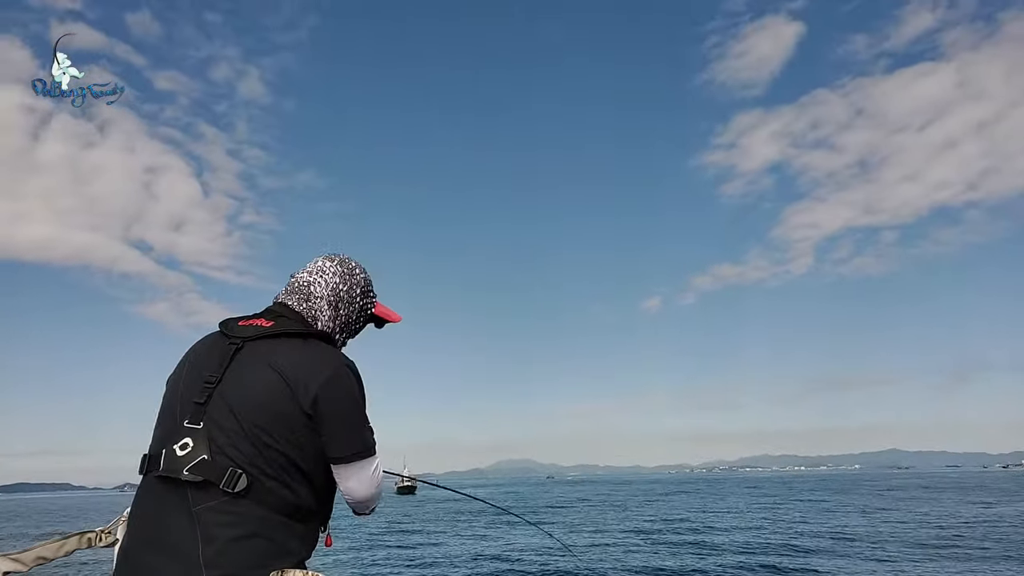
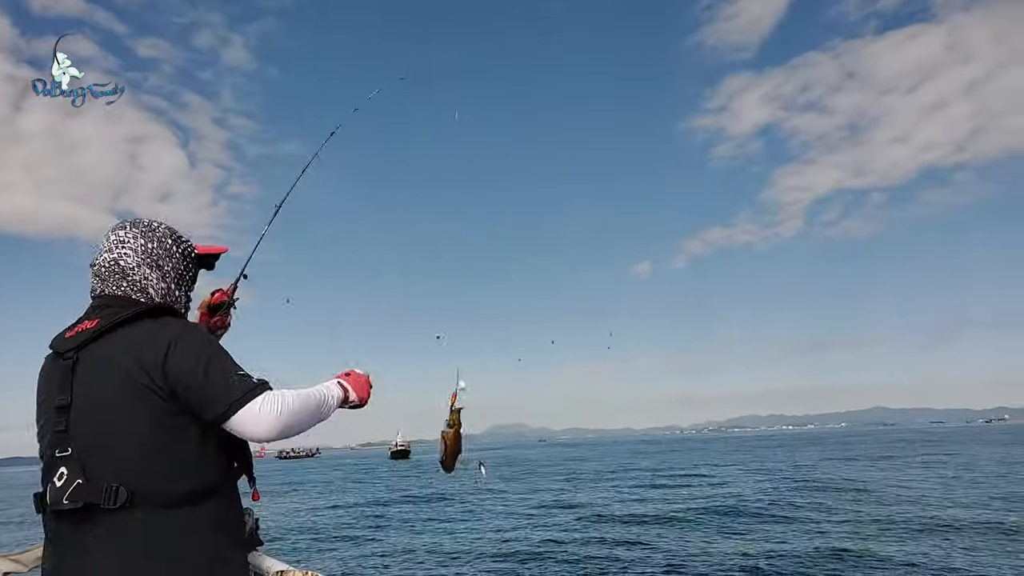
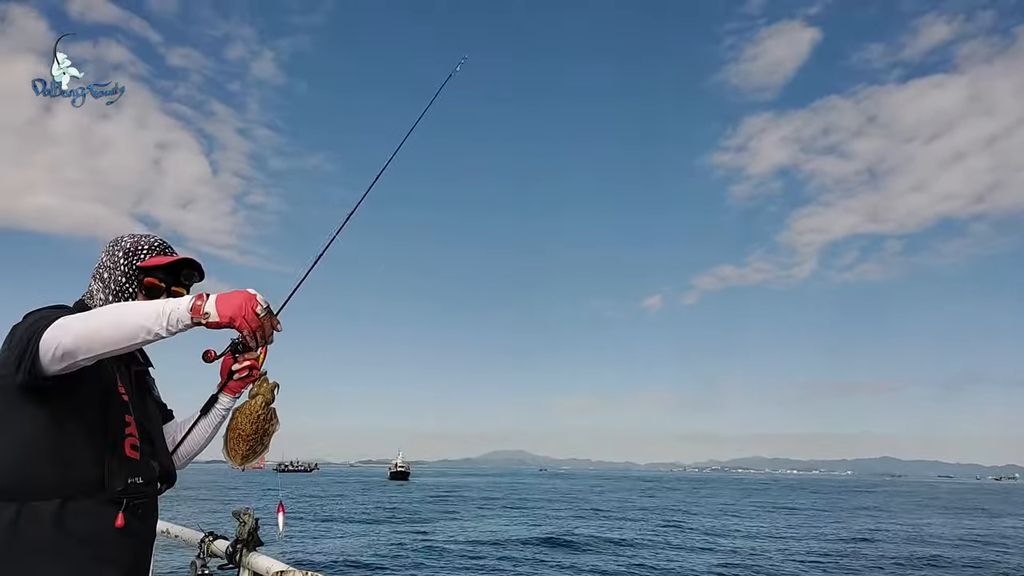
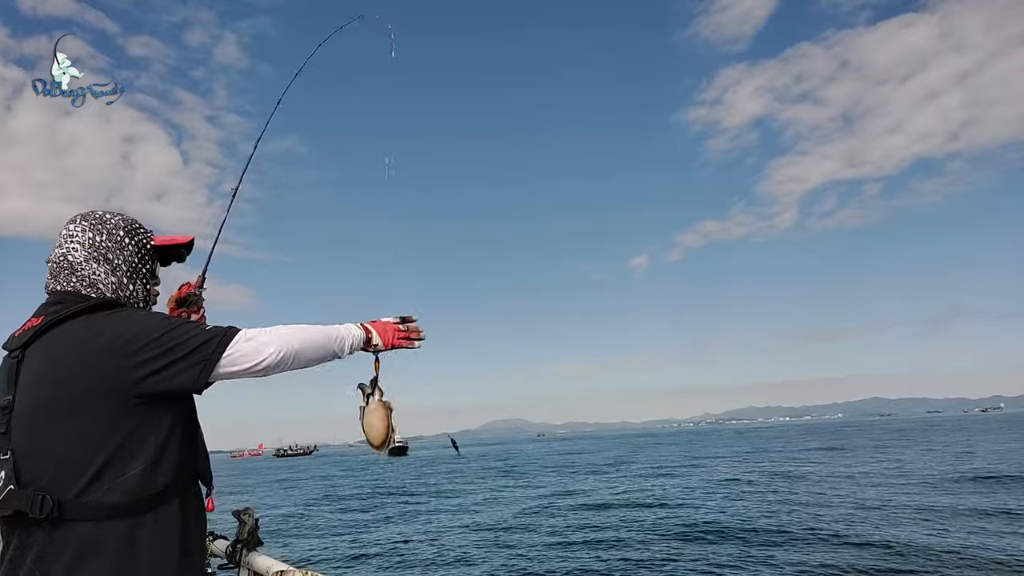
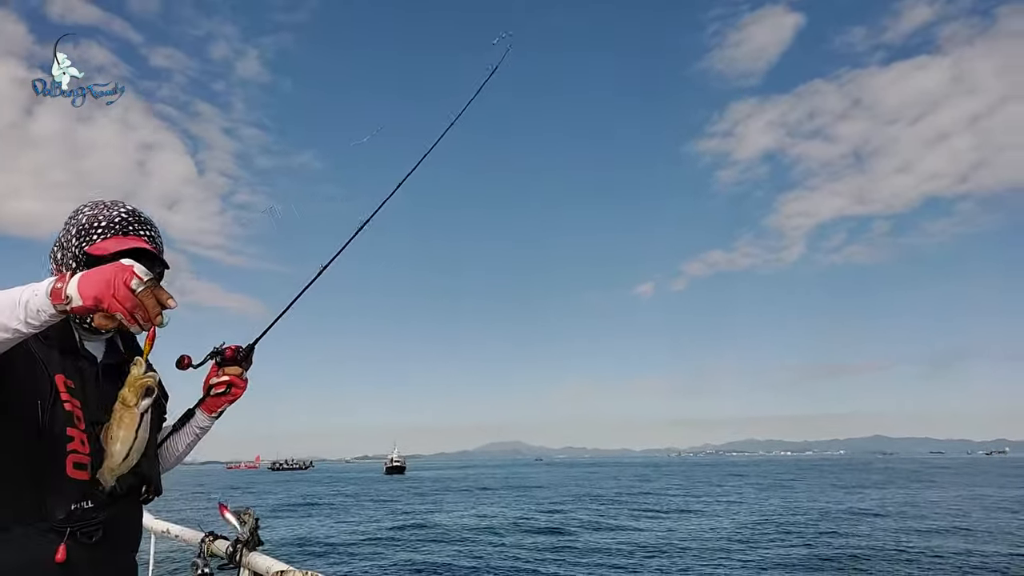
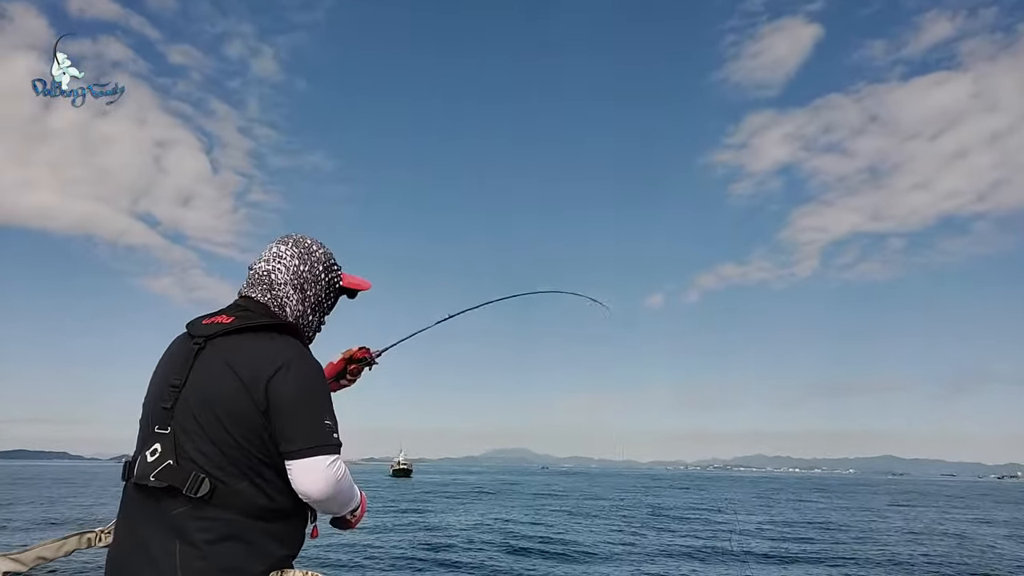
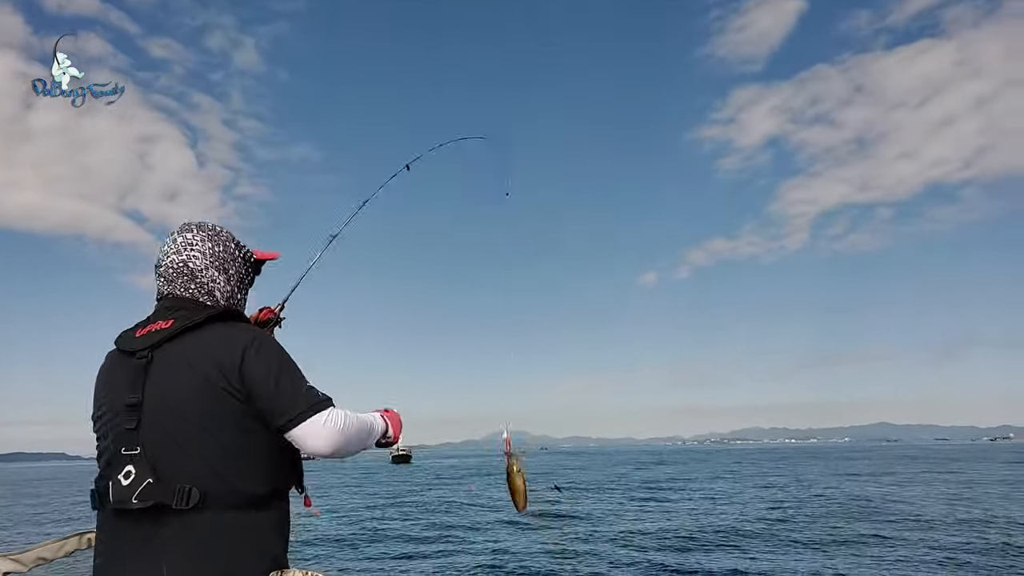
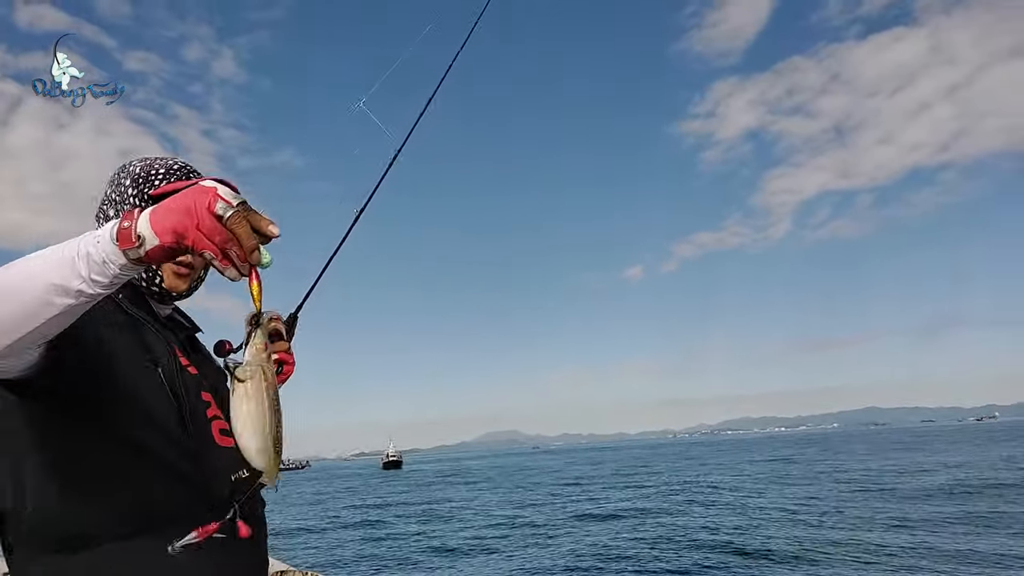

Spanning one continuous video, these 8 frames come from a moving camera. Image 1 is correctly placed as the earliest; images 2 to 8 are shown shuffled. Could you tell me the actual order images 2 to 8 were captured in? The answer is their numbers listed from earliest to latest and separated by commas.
6, 7, 2, 4, 3, 5, 8
